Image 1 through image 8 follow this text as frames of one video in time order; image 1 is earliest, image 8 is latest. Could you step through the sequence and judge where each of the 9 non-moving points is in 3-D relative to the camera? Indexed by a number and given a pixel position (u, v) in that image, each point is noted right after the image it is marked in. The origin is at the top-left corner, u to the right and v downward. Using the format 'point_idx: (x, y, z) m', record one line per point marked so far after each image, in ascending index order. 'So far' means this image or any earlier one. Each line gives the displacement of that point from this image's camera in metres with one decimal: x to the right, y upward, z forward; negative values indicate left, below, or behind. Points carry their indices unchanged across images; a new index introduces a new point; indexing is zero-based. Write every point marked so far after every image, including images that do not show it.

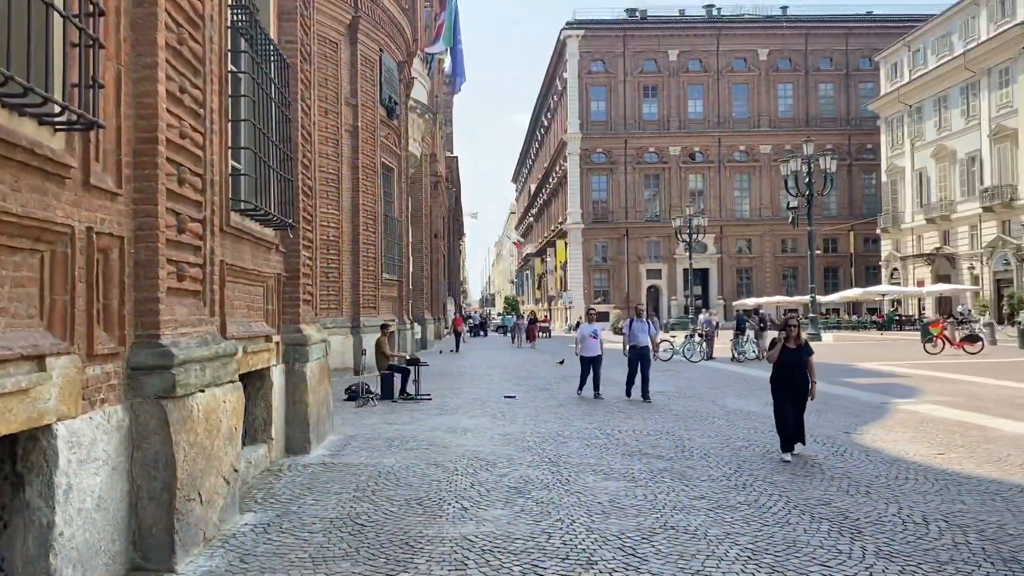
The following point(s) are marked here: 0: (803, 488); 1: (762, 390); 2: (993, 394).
0: (+2.1, -1.5, +6.4) m
1: (+4.2, -1.7, +14.6) m
2: (+7.4, -1.6, +13.5) m
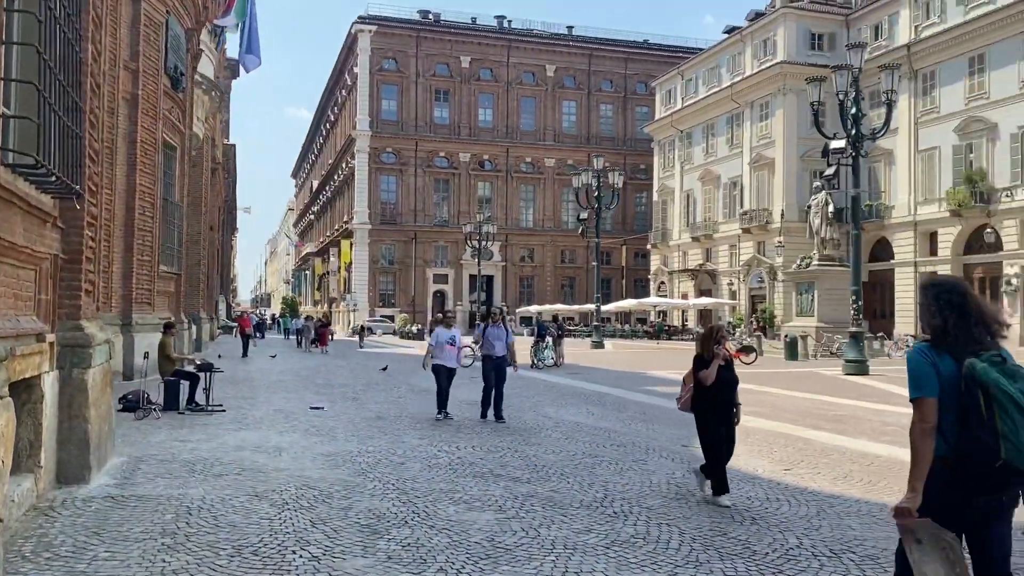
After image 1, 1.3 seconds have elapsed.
0: (+1.2, -1.5, +5.9) m
1: (+1.1, -1.8, +14.3) m
2: (+4.5, -1.8, +14.0) m
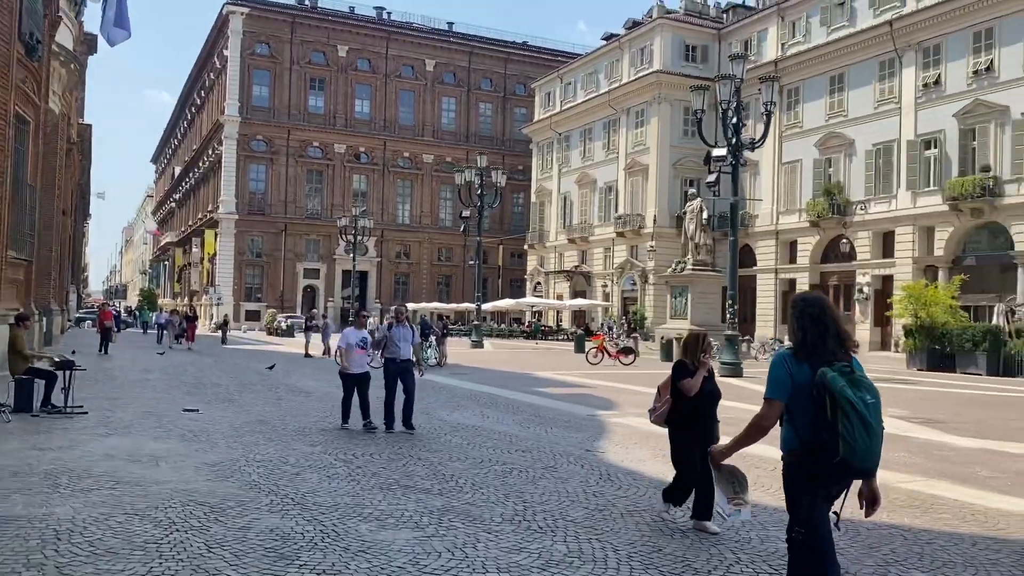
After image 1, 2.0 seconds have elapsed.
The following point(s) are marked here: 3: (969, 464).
0: (+0.6, -1.5, +5.6) m
1: (-0.7, -1.8, +13.9) m
2: (+2.7, -1.9, +14.1) m
3: (+4.6, -1.8, +8.8) m
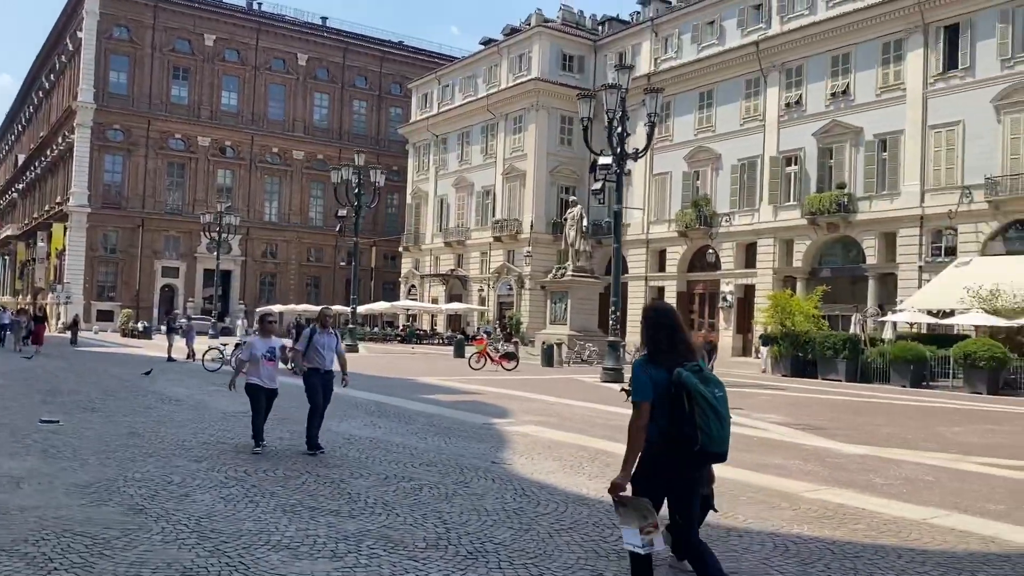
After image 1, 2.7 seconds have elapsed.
0: (+0.2, -1.6, +5.3) m
1: (-2.4, -1.8, +13.2) m
2: (+1.0, -2.0, +14.0) m
3: (+3.6, -1.9, +9.1) m
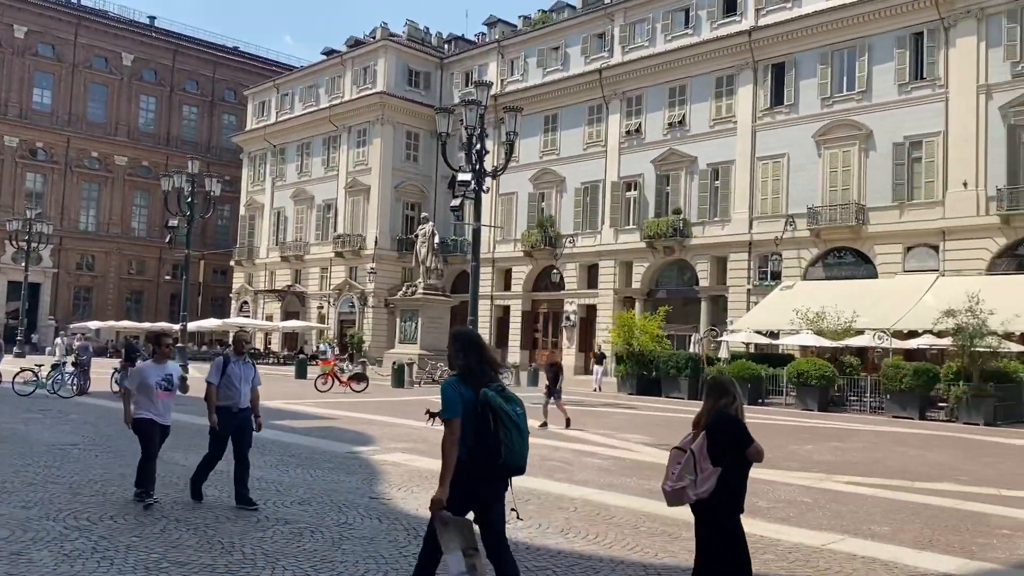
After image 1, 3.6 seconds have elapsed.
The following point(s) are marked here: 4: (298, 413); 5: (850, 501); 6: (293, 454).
0: (-0.3, -1.7, +4.7) m
1: (-4.3, -2.1, +12.0) m
2: (-1.1, -2.3, +13.4) m
3: (+2.4, -2.1, +9.1) m
4: (-4.1, -2.4, +16.9) m
5: (+3.4, -2.2, +8.9) m
6: (-2.7, -2.1, +10.9) m
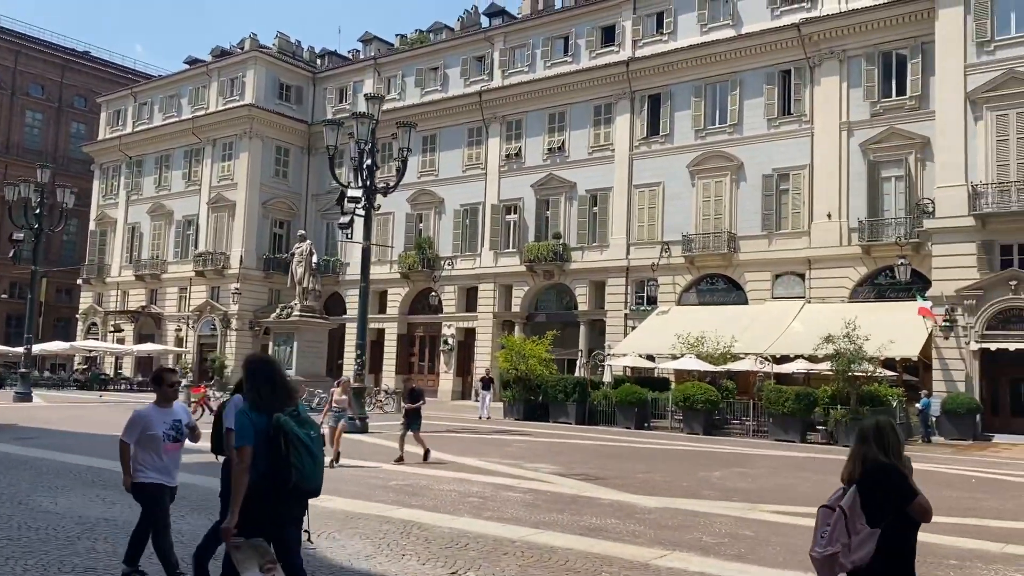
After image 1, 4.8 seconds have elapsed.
0: (-0.2, -1.8, +3.9) m
1: (-5.4, -2.3, +10.5) m
2: (-2.5, -2.6, +12.4) m
3: (+1.7, -2.4, +8.6) m
4: (-6.0, -2.7, +15.3) m
5: (+2.7, -2.4, +8.6) m
6: (-3.6, -2.3, +9.6) m
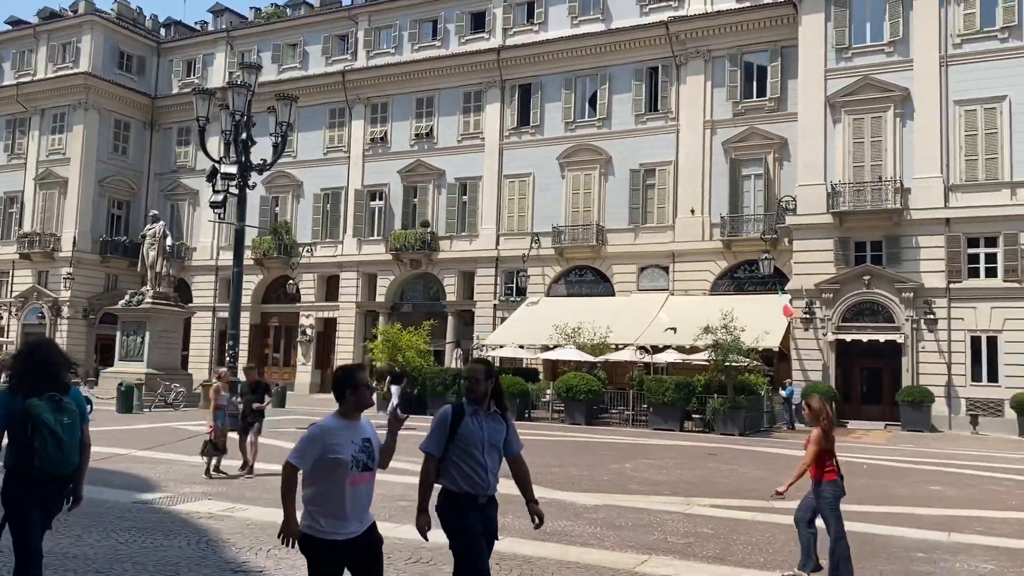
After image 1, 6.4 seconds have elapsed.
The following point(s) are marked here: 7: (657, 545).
0: (+0.2, -1.7, +3.2) m
1: (-6.1, -2.1, +8.8) m
2: (-3.6, -2.4, +11.1) m
3: (+1.2, -2.3, +8.2) m
4: (-7.5, -2.5, +13.4) m
5: (+2.2, -2.3, +8.4) m
6: (-4.2, -2.1, +8.2) m
7: (+1.3, -2.2, +7.5) m
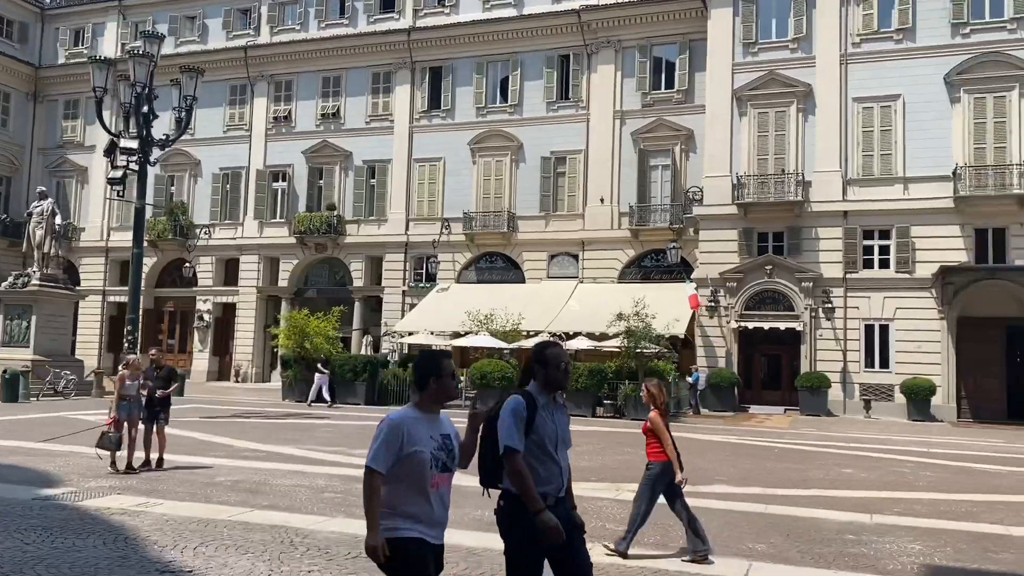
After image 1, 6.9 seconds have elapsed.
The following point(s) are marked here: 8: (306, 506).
0: (+0.1, -1.6, +3.0) m
1: (-6.7, -1.9, +7.9) m
2: (-4.5, -2.2, +10.5) m
3: (+0.6, -2.1, +8.1) m
4: (-8.7, -2.2, +12.3) m
5: (+1.6, -2.2, +8.4) m
6: (-4.7, -1.9, +7.5) m
7: (+0.7, -2.1, +7.4) m
8: (-2.0, -2.1, +8.4) m
